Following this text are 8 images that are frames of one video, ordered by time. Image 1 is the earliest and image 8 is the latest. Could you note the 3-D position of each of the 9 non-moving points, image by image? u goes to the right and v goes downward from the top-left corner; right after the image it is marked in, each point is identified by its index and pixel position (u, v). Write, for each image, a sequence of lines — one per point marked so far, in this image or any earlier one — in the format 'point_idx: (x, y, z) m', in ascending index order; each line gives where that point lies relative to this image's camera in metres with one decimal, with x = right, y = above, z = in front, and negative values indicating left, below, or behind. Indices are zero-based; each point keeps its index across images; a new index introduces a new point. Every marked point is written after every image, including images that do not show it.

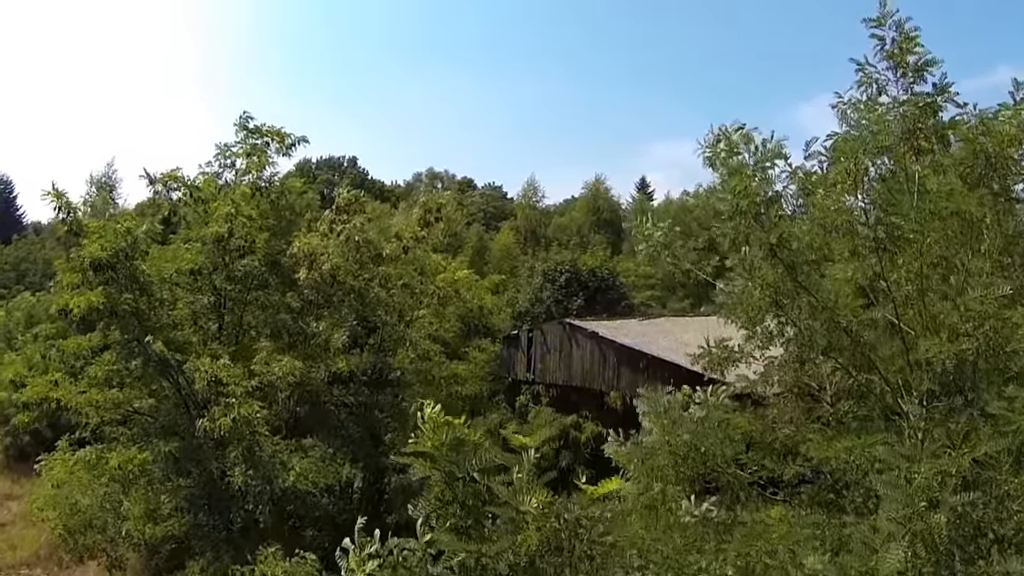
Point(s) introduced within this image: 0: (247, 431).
0: (-3.1, -1.7, +8.9) m
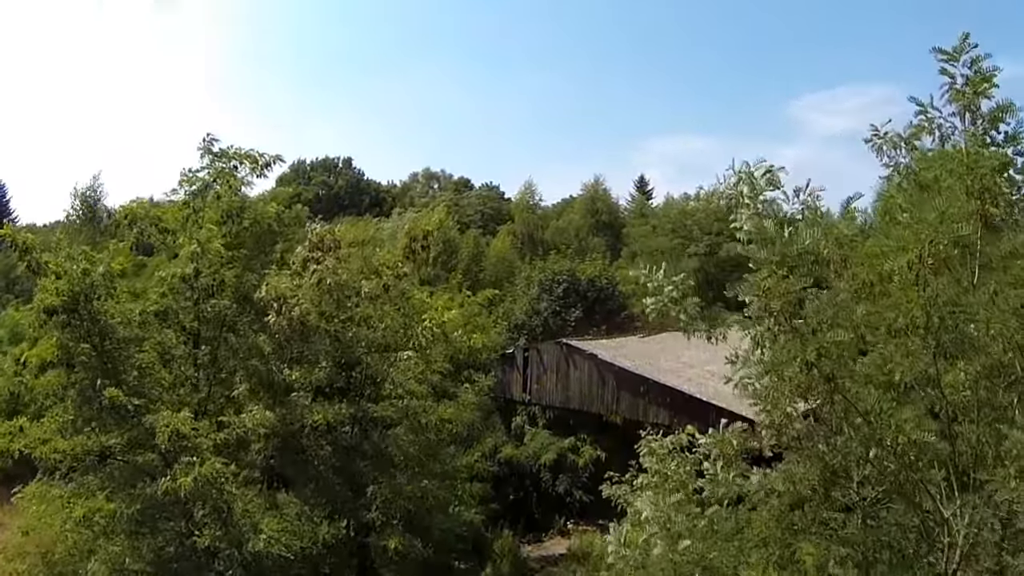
0: (-3.2, -2.2, +8.1) m
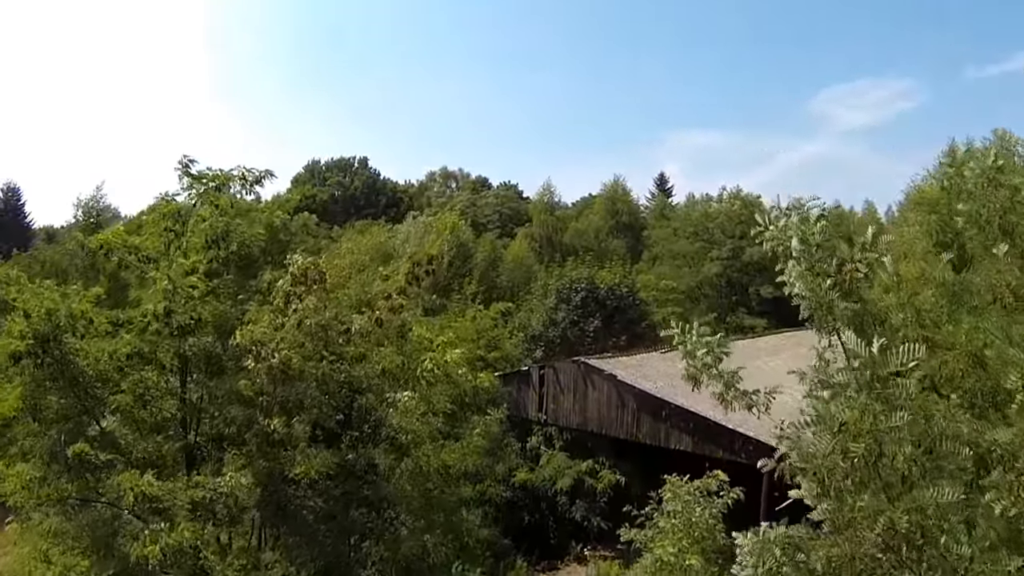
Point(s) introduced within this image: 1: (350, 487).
0: (-3.2, -2.6, +7.3) m
1: (-1.9, -2.3, +8.7) m
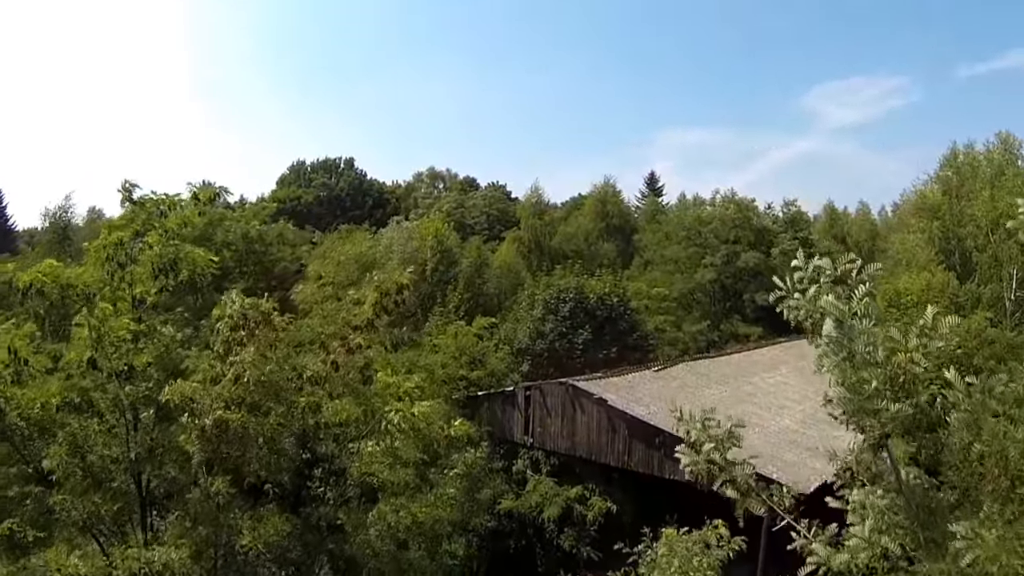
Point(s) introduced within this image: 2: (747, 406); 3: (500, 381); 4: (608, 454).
0: (-3.4, -3.0, +6.3) m
1: (-2.2, -2.8, +7.7) m
2: (+5.1, -2.6, +16.3) m
3: (-0.3, -2.4, +19.3) m
4: (+1.9, -3.3, +15.0) m
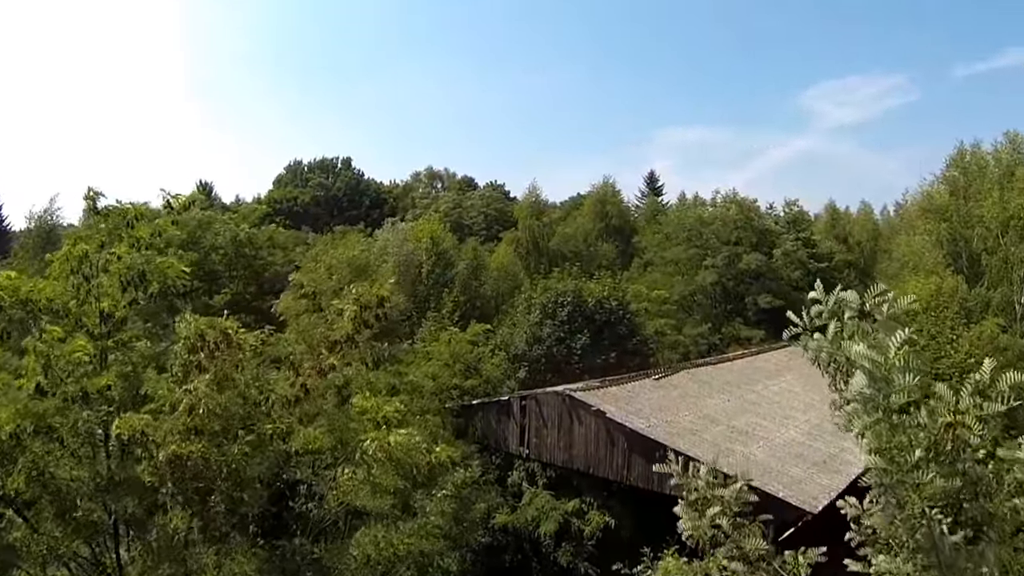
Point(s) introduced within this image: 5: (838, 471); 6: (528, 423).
0: (-3.5, -3.2, +5.7) m
1: (-2.3, -2.9, +7.1) m
2: (+5.0, -2.7, +15.7) m
3: (-0.4, -2.5, +18.7) m
4: (+1.8, -3.5, +14.4) m
5: (+6.0, -3.4, +13.8) m
6: (+0.4, -2.9, +16.0) m
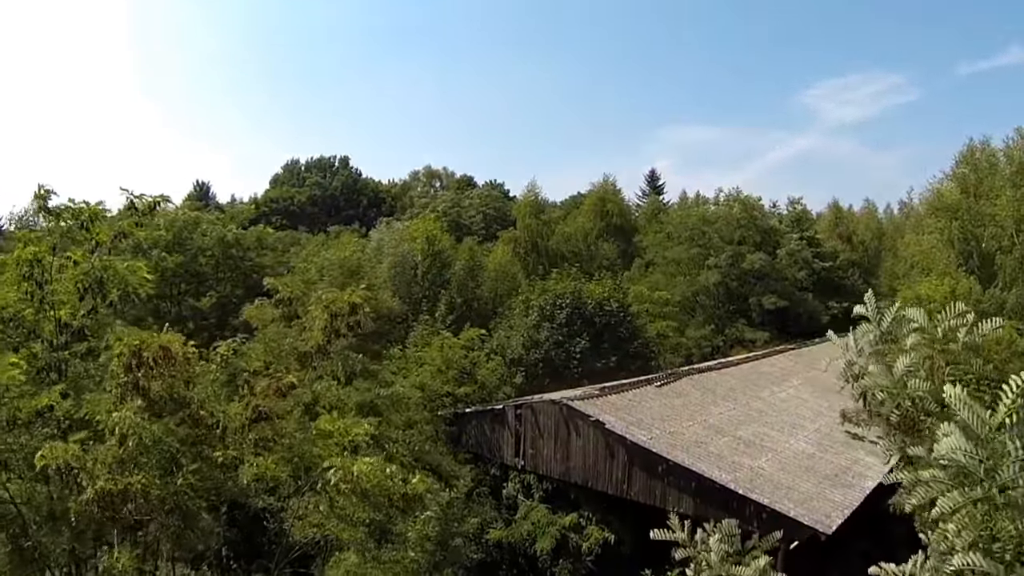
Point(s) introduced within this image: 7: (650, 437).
0: (-3.6, -3.3, +5.0) m
1: (-2.4, -3.0, +6.4) m
2: (+4.9, -2.8, +14.9) m
3: (-0.5, -2.6, +17.9) m
4: (+1.7, -3.5, +13.6) m
5: (+5.9, -3.4, +13.0) m
6: (+0.2, -2.9, +15.2) m
7: (+2.4, -2.6, +12.9) m
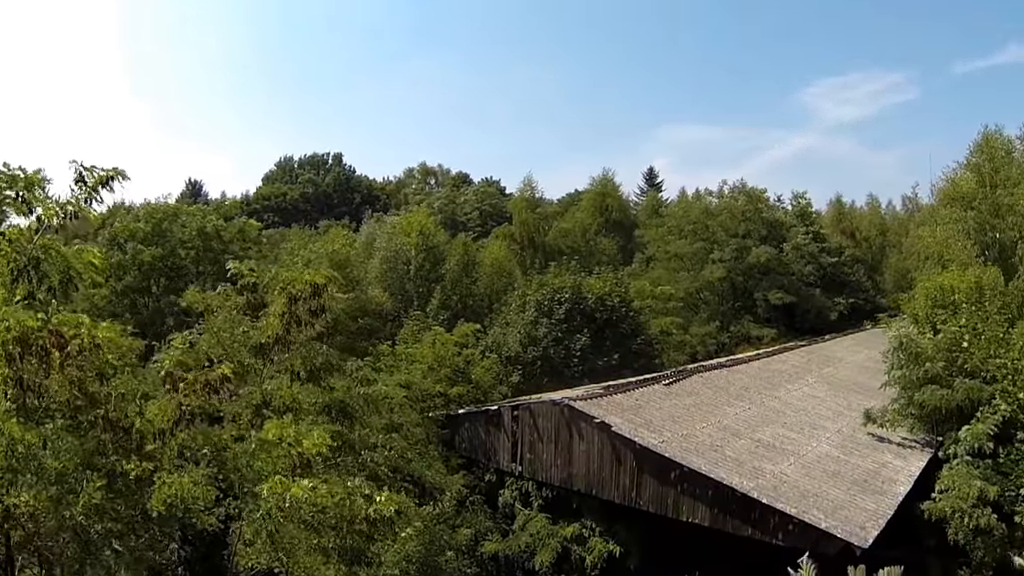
0: (-3.6, -3.1, +3.7) m
1: (-2.4, -2.8, +5.1) m
2: (+4.9, -2.6, +13.7) m
3: (-0.6, -2.4, +16.7) m
4: (+1.6, -3.3, +12.3) m
5: (+5.8, -3.2, +11.8) m
6: (+0.2, -2.8, +14.0) m
7: (+2.3, -2.4, +11.6) m
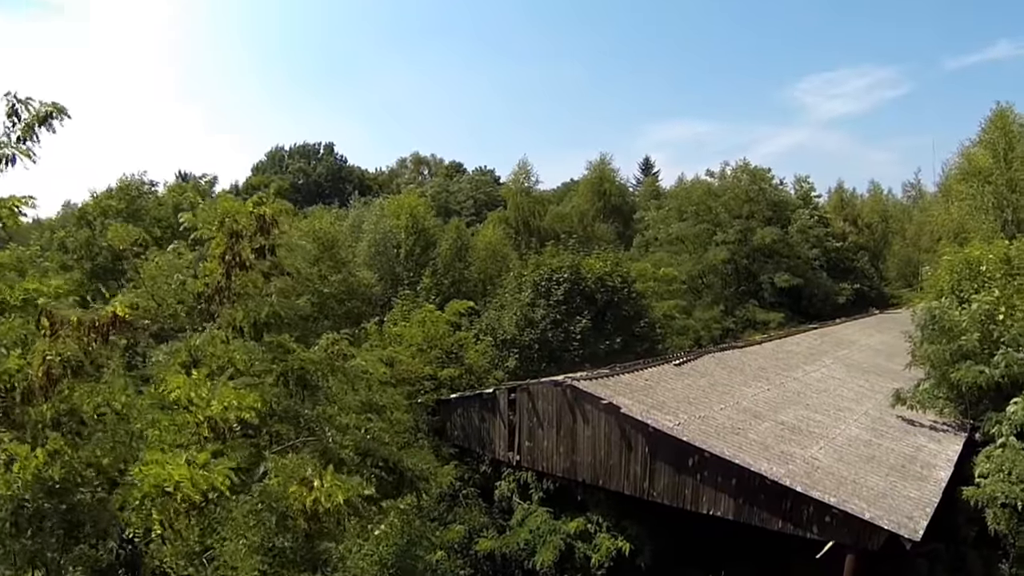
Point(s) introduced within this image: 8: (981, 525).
0: (-3.6, -2.7, +2.4) m
1: (-2.4, -2.4, +3.8) m
2: (+4.8, -2.0, +12.5) m
3: (-0.7, -1.9, +15.4) m
4: (+1.6, -2.8, +11.1) m
5: (+5.8, -2.7, +10.5) m
6: (+0.1, -2.3, +12.7) m
7: (+2.3, -1.9, +10.4) m
8: (+7.7, -3.9, +12.2) m
